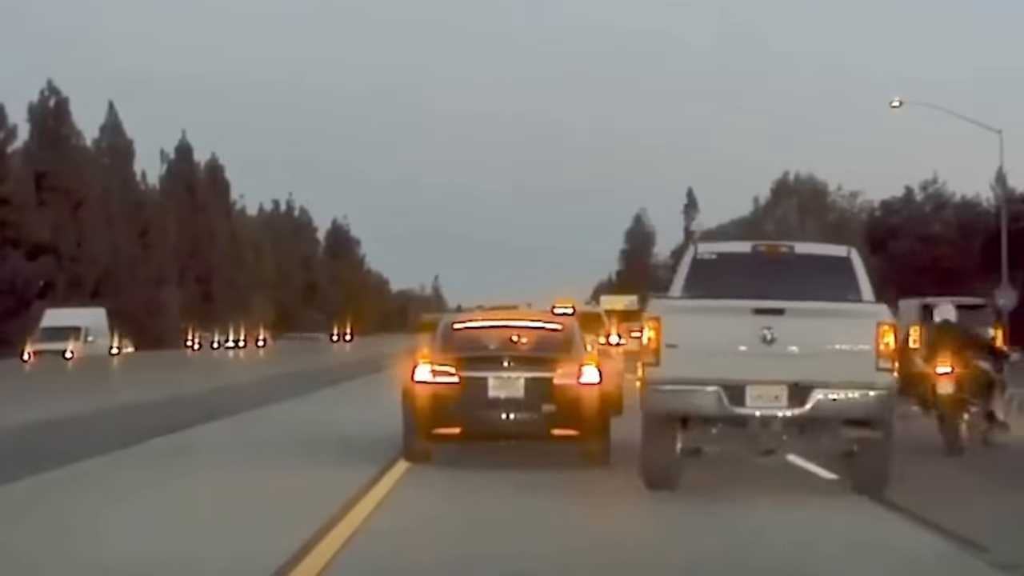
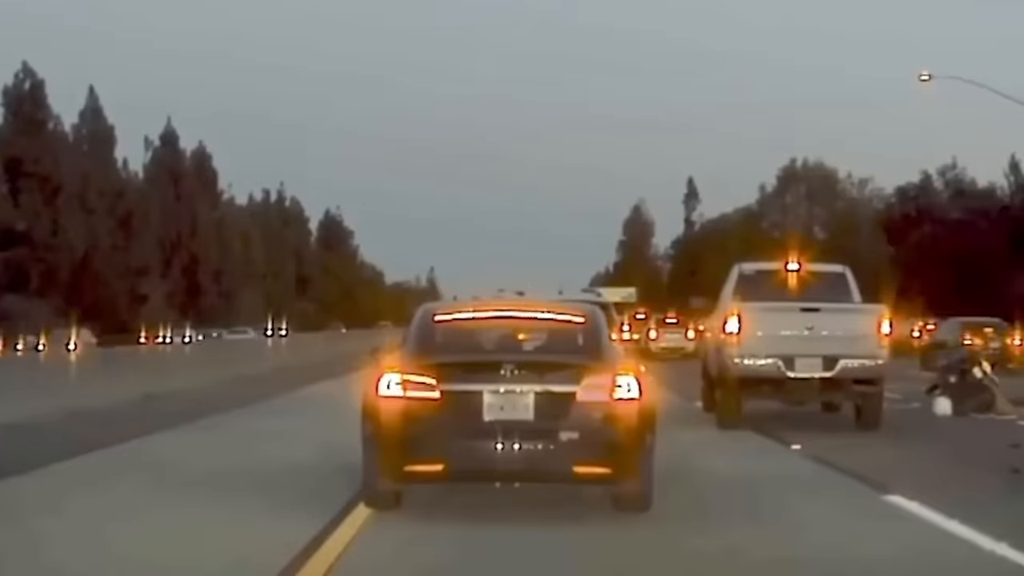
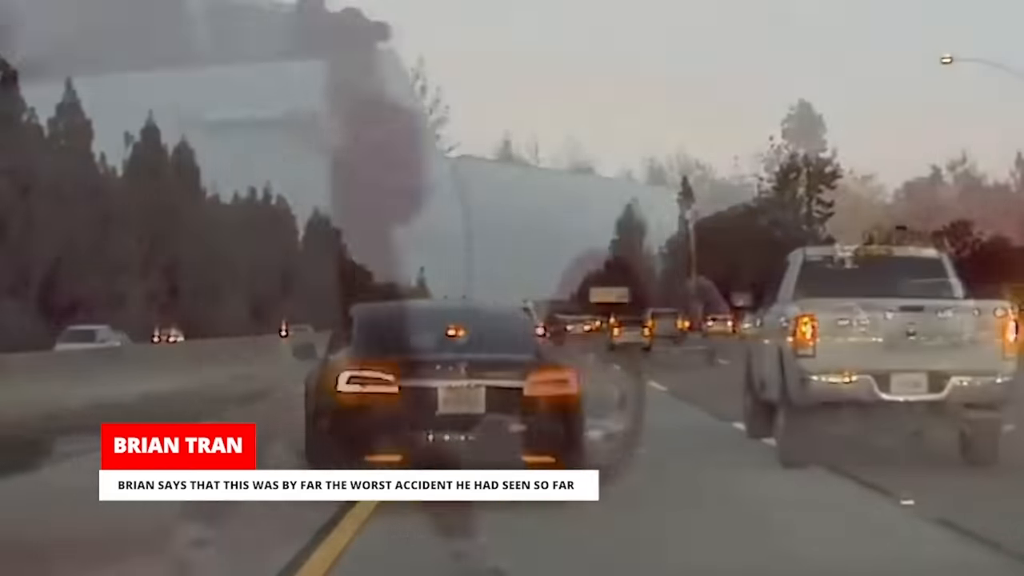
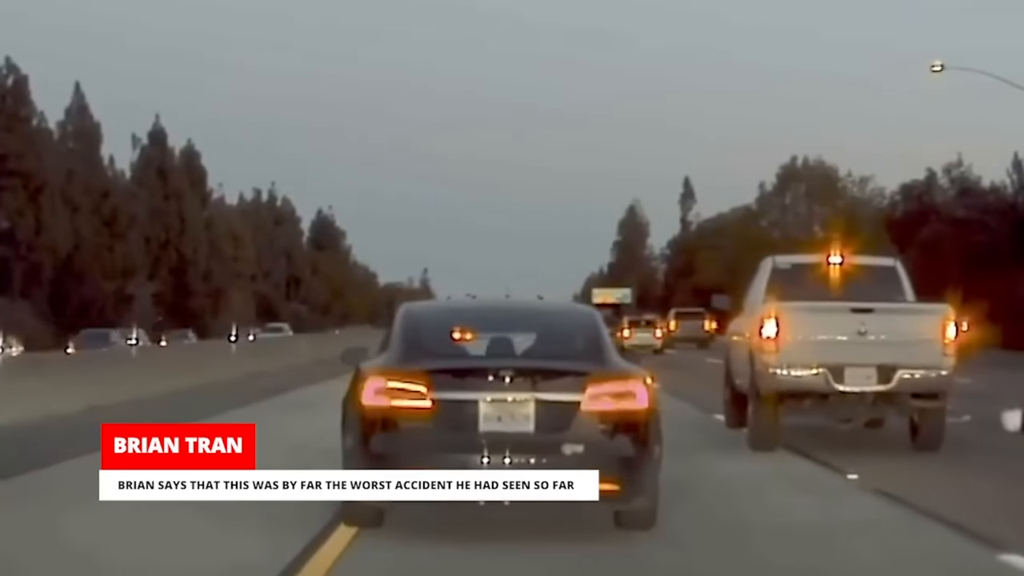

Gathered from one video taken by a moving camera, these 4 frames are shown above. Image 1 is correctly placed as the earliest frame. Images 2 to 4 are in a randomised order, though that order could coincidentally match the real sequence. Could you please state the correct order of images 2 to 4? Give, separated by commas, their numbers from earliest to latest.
2, 4, 3
